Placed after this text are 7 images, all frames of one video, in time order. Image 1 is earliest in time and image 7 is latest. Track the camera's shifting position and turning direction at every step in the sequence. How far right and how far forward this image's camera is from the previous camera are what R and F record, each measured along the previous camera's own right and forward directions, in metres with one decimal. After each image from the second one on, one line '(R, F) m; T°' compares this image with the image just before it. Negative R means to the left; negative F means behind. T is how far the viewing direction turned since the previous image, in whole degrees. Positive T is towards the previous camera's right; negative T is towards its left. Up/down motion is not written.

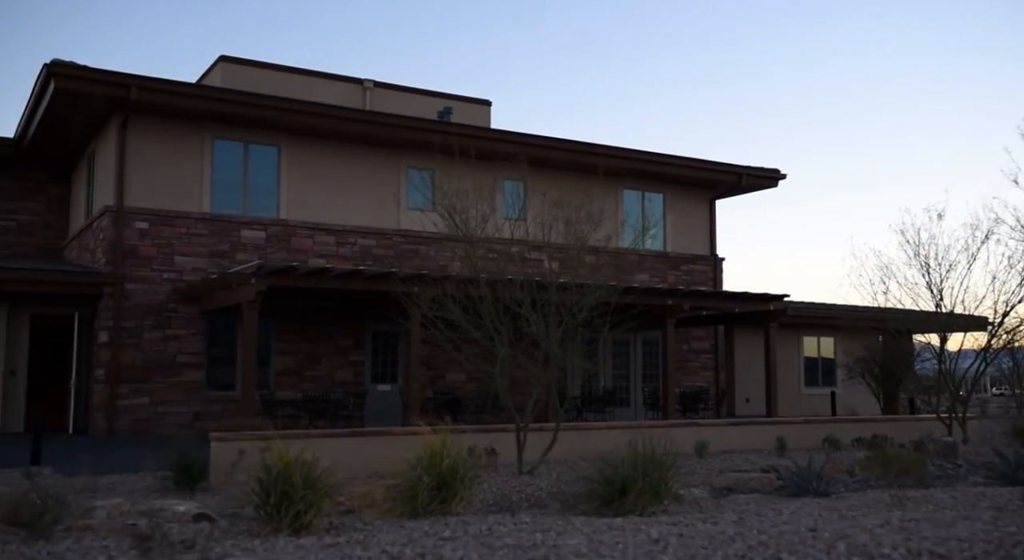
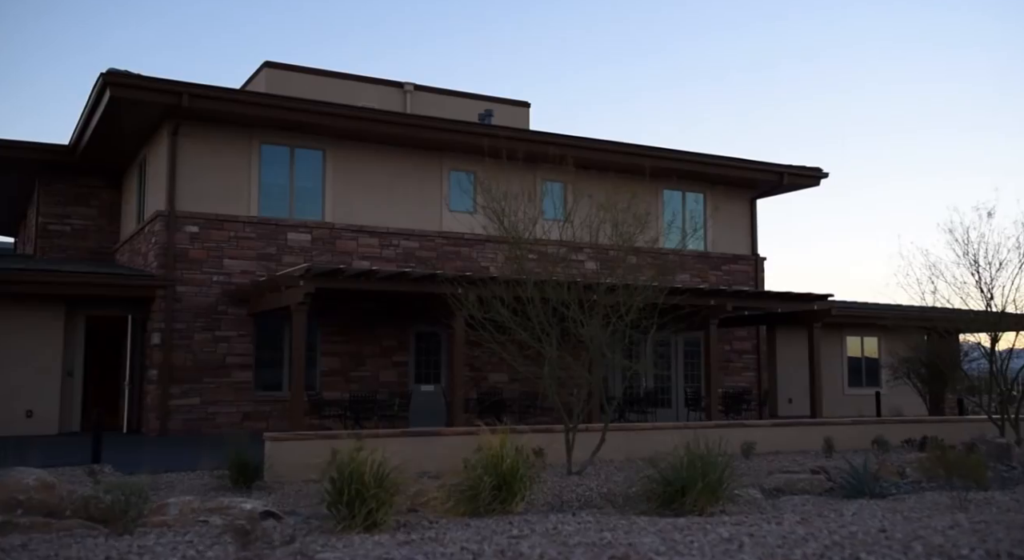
(-0.1, -0.1) m; -2°
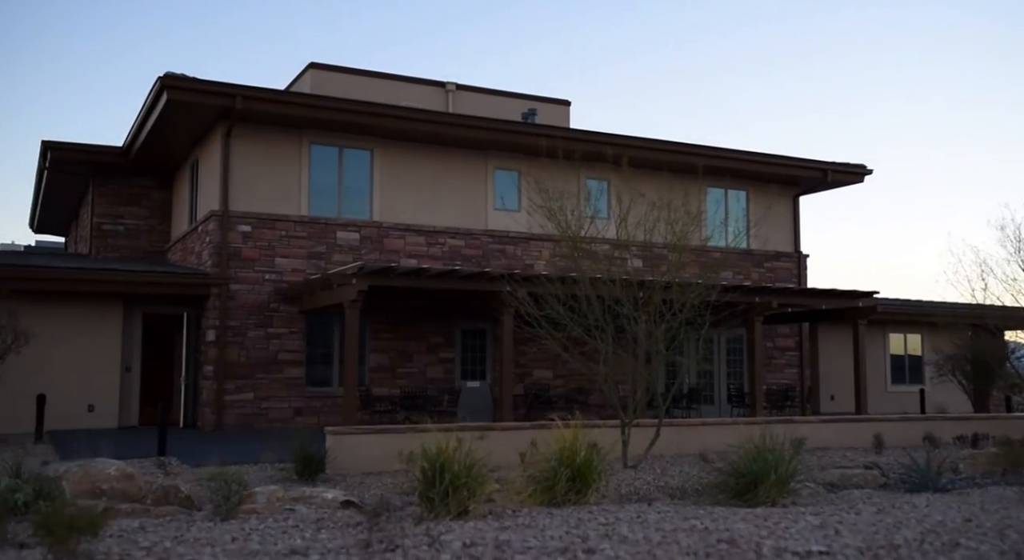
(-0.2, -0.2) m; -2°
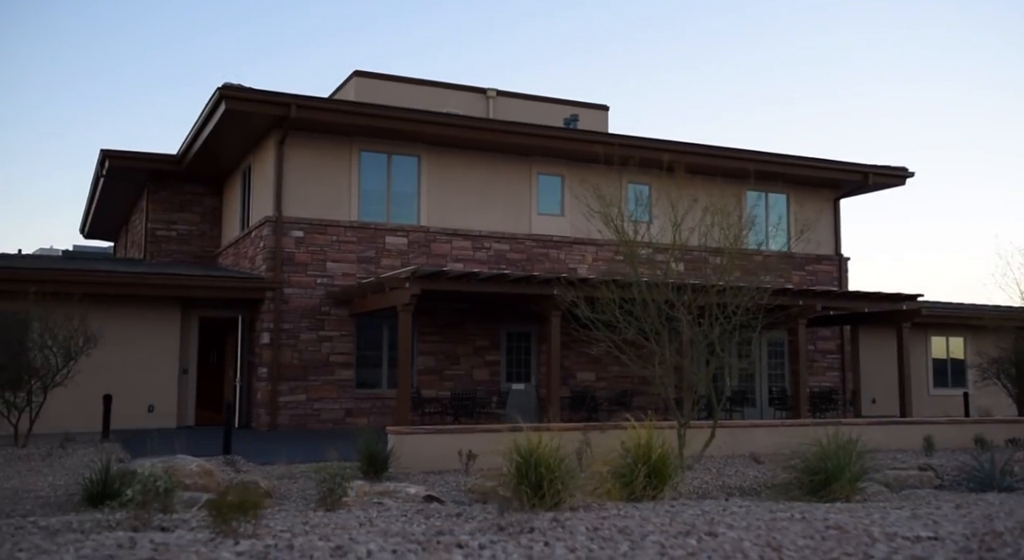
(-0.3, -0.3) m; -2°
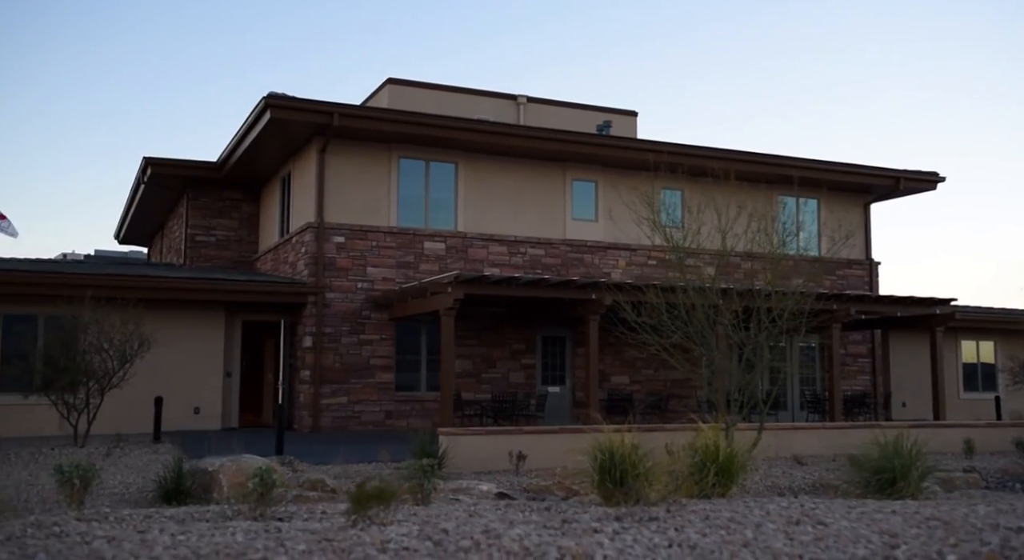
(-0.4, -0.3) m; -1°
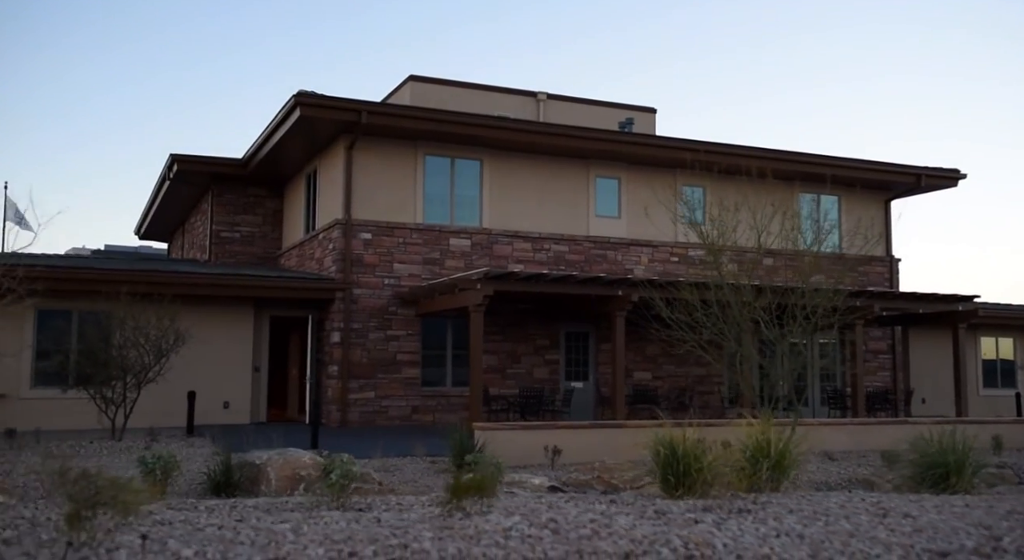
(-0.3, -0.1) m; 0°
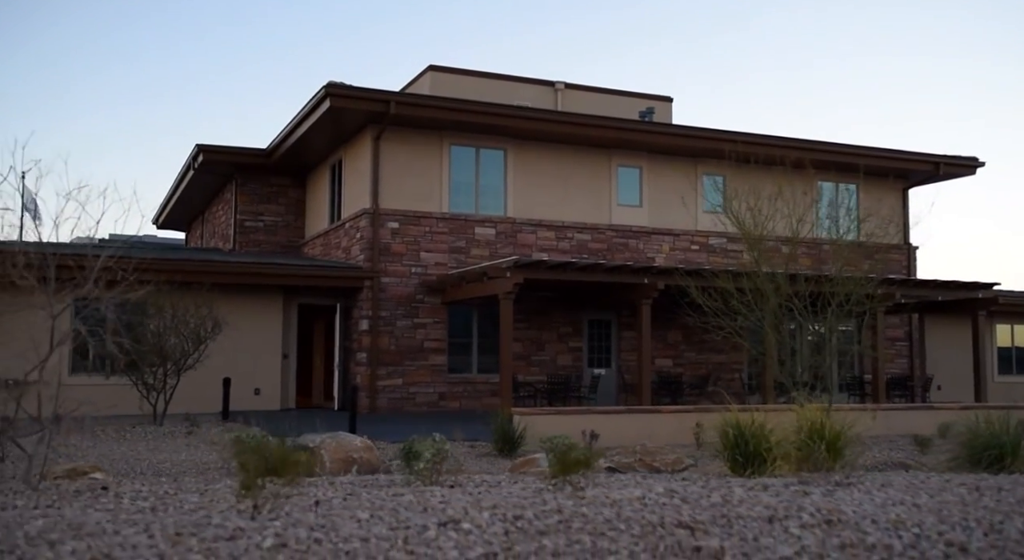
(-0.4, -0.2) m; 0°
